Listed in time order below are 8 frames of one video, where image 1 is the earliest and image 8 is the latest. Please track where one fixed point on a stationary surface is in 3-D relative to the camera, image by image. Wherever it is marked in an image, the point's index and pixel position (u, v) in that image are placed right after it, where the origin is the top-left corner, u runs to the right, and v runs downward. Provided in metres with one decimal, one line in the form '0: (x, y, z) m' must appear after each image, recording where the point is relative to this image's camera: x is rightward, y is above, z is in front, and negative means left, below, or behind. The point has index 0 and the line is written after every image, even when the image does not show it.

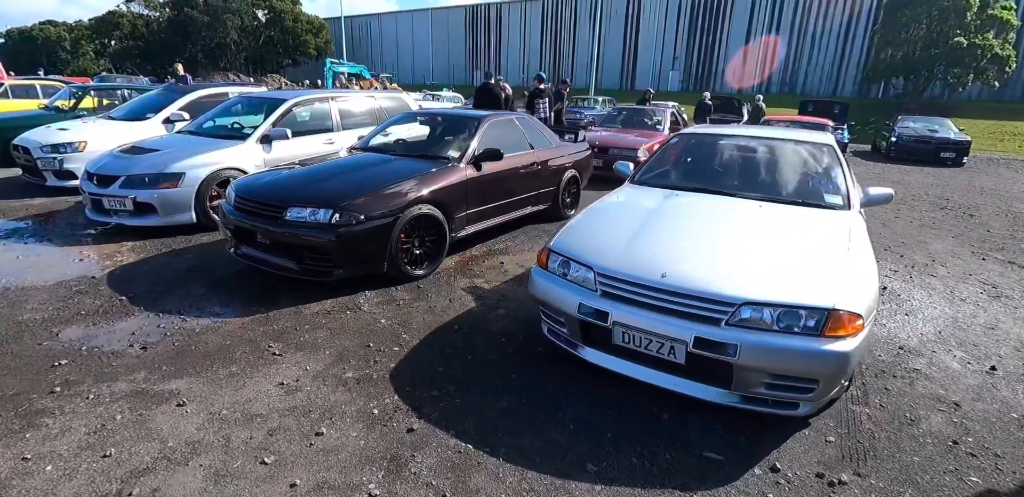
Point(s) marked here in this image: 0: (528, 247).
0: (+0.2, 0.0, +5.2) m
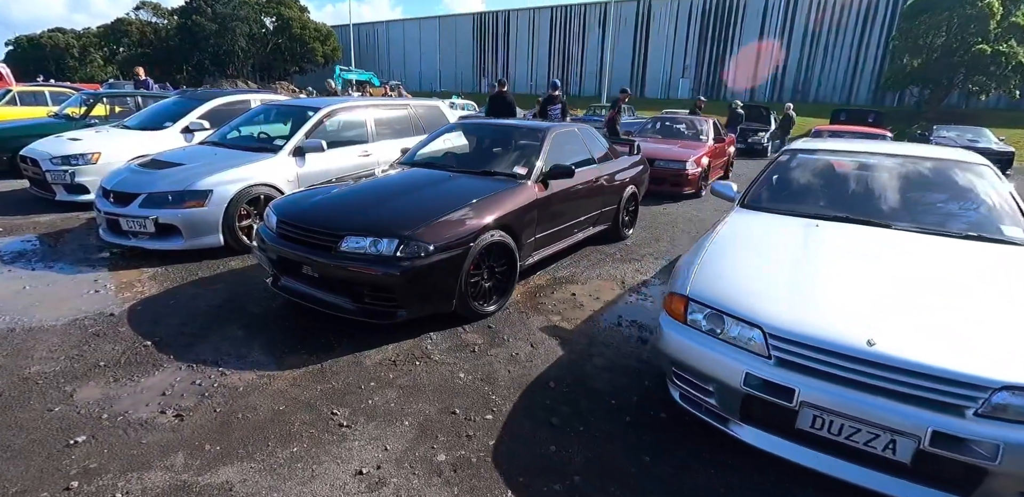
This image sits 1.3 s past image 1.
0: (+0.8, -0.2, +4.7) m
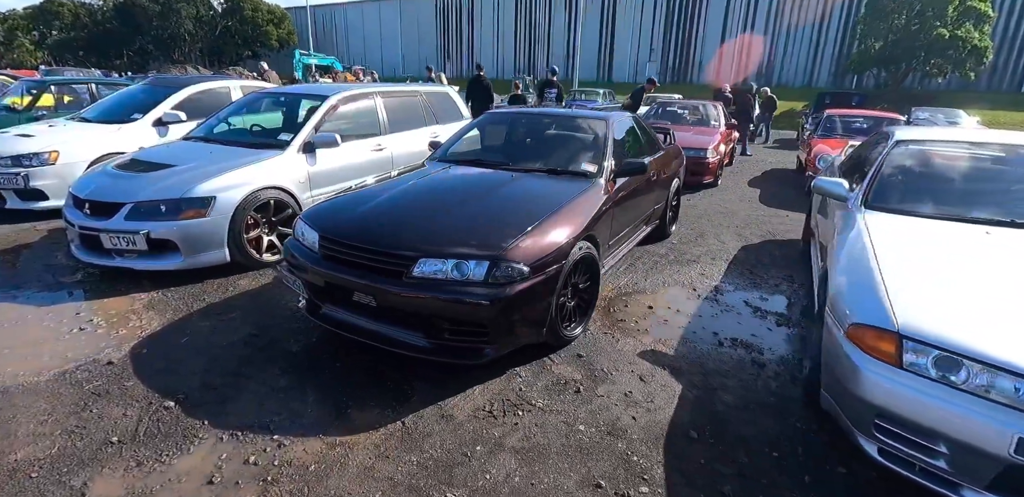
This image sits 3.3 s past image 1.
0: (+1.3, -0.3, +4.2) m
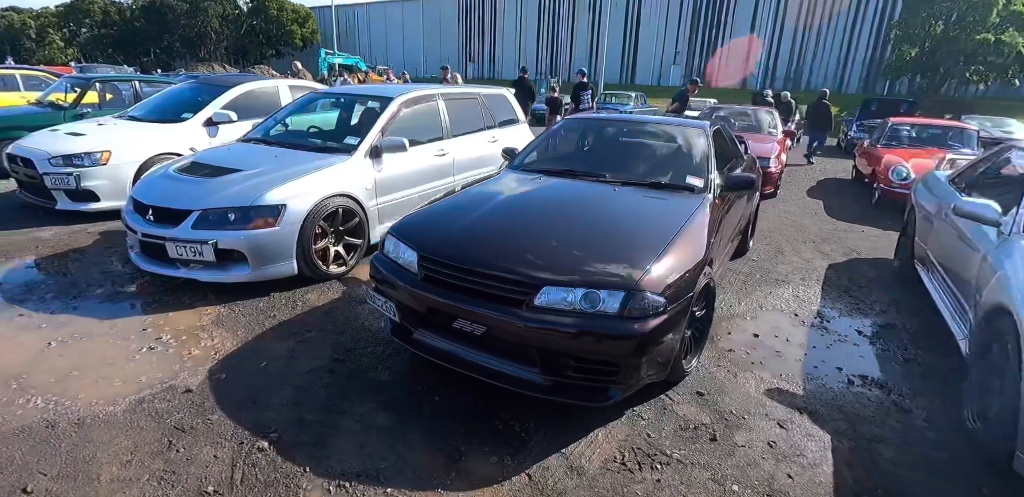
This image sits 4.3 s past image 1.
0: (+1.9, -0.4, +3.9) m
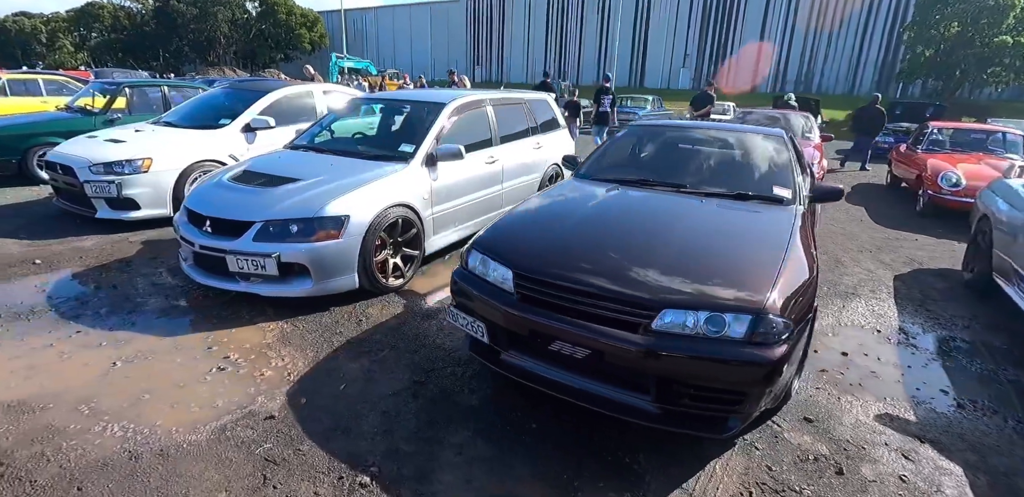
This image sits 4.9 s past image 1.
0: (+2.4, -0.5, +3.7) m
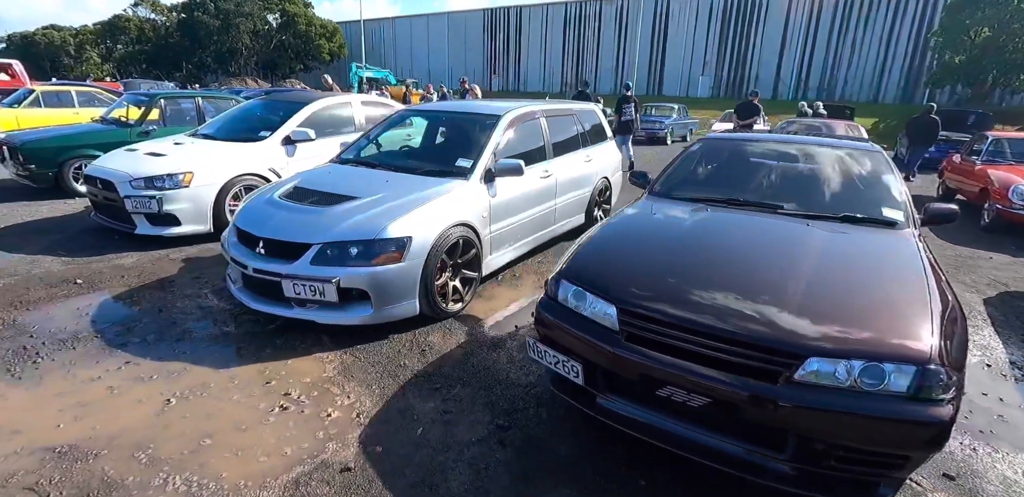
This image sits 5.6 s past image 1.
0: (+2.9, -0.7, +3.4) m
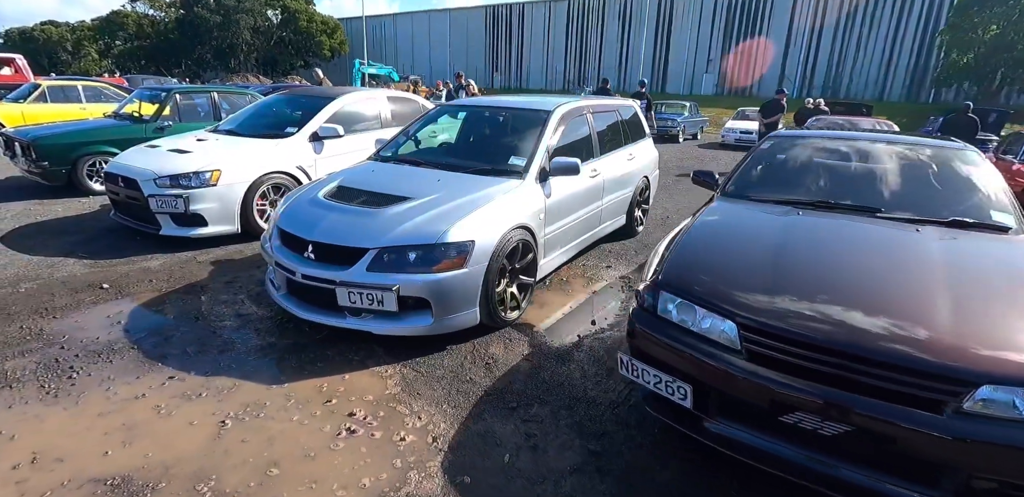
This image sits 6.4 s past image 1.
0: (+3.3, -0.7, +3.1) m
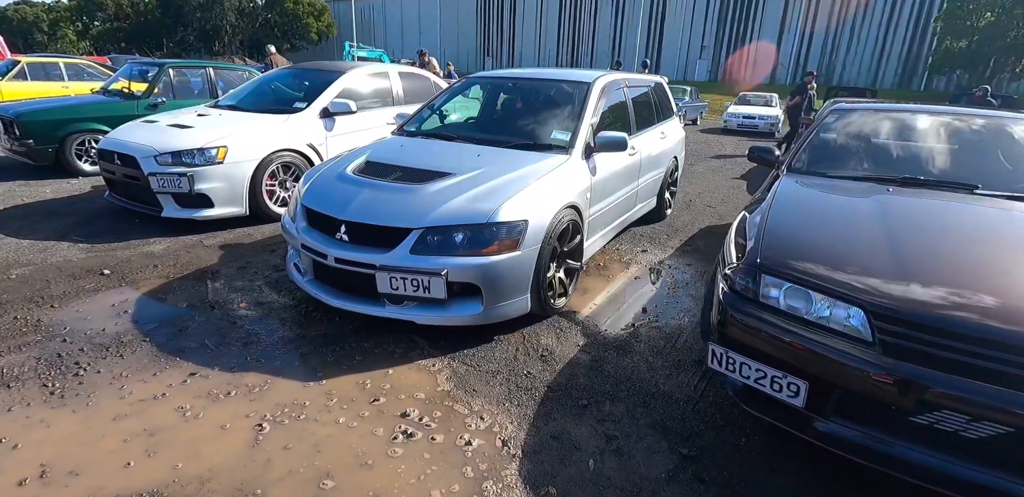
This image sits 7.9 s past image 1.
0: (+3.6, -0.6, +3.0) m
